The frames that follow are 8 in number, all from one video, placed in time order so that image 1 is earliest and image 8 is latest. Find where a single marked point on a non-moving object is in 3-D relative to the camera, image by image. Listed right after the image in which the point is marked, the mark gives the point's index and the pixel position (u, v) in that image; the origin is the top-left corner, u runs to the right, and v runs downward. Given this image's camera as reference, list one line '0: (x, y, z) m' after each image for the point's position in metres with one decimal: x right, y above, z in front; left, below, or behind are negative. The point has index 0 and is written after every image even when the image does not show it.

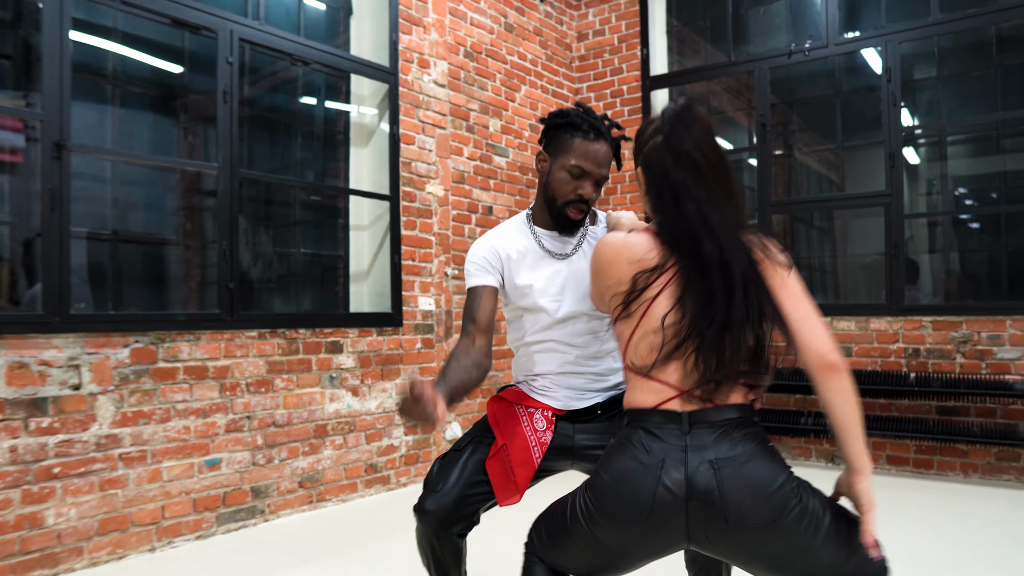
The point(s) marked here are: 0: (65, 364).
0: (-0.8, -0.1, +2.3) m
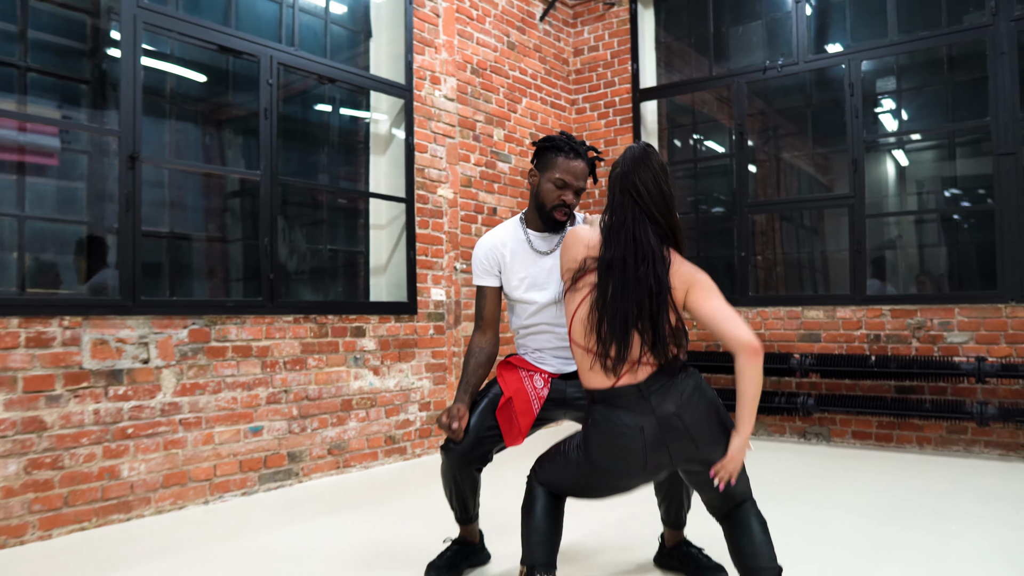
0: (-0.8, -0.1, +2.7) m
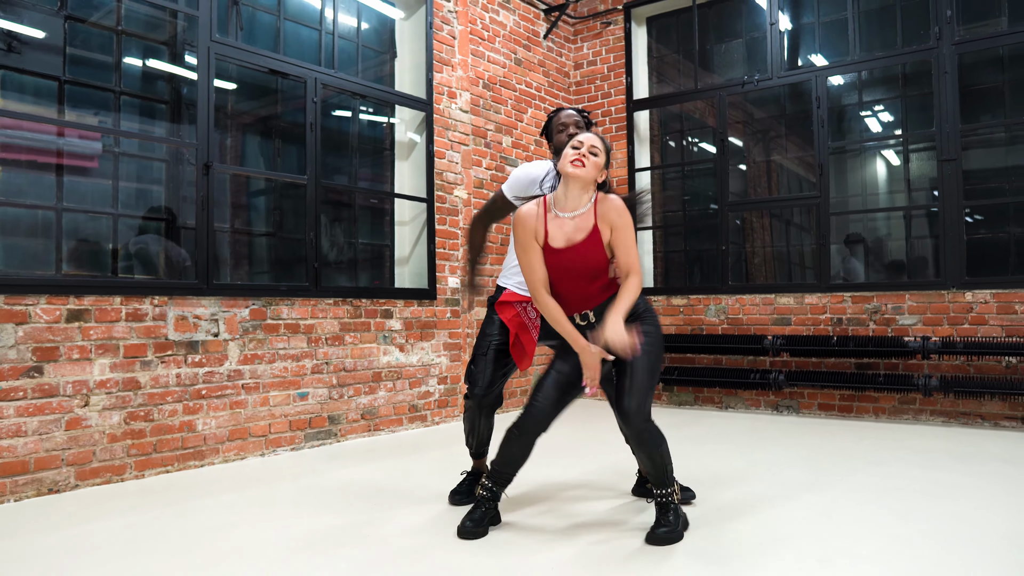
0: (-0.8, -0.1, +3.3) m
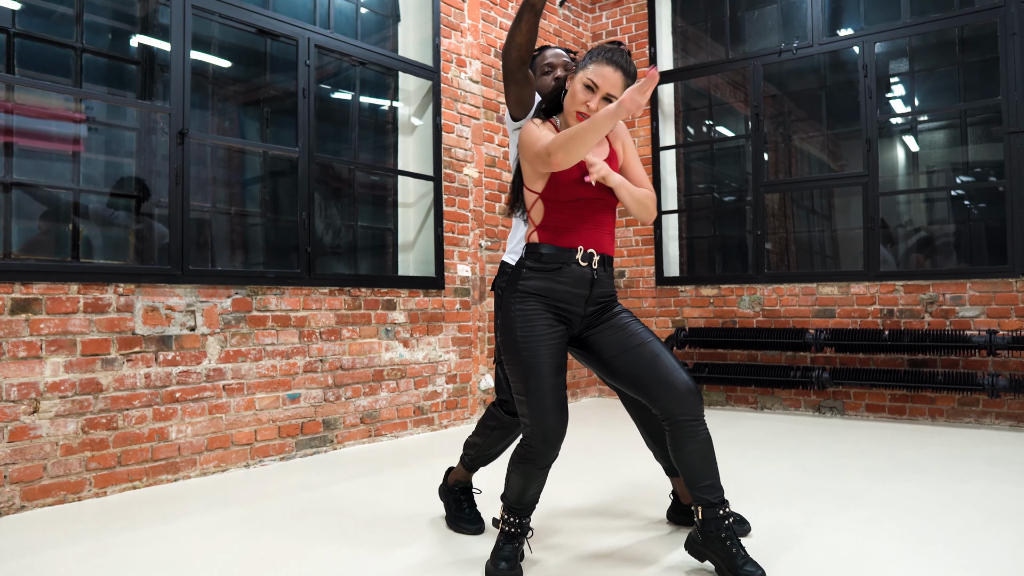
0: (-0.7, 0.0, +2.8) m
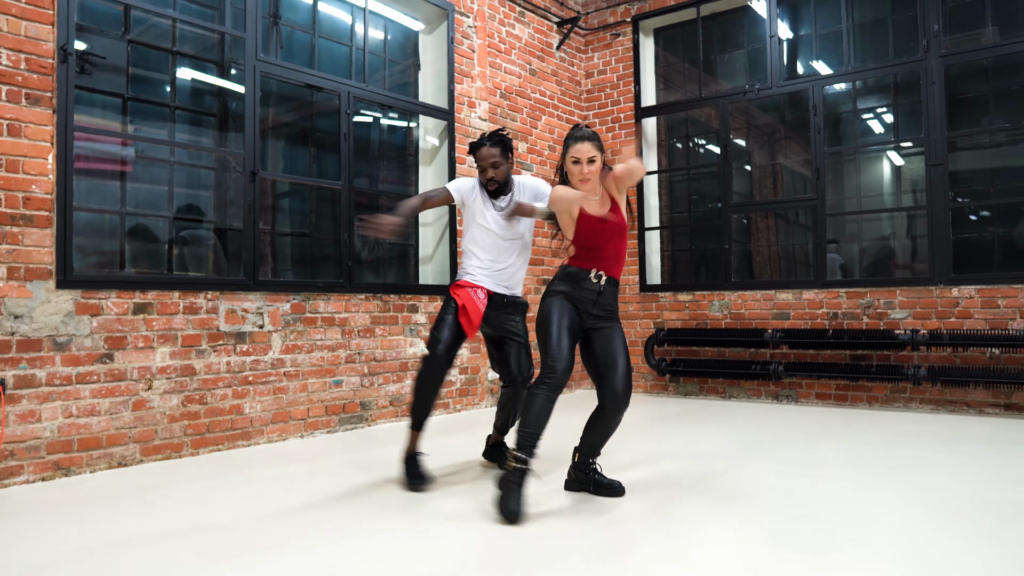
0: (-0.7, -0.1, +3.6) m
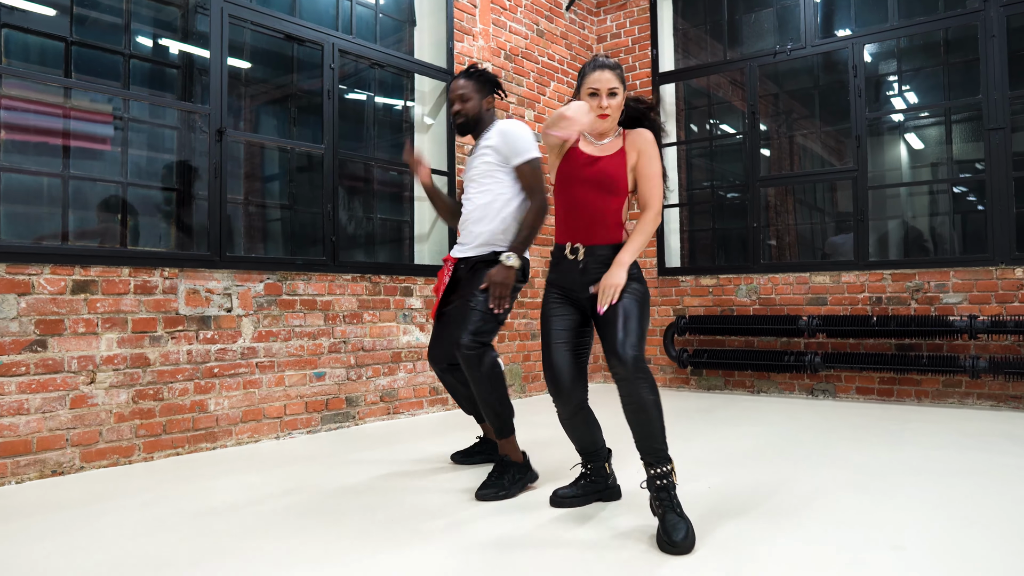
0: (-0.7, 0.0, +3.1) m
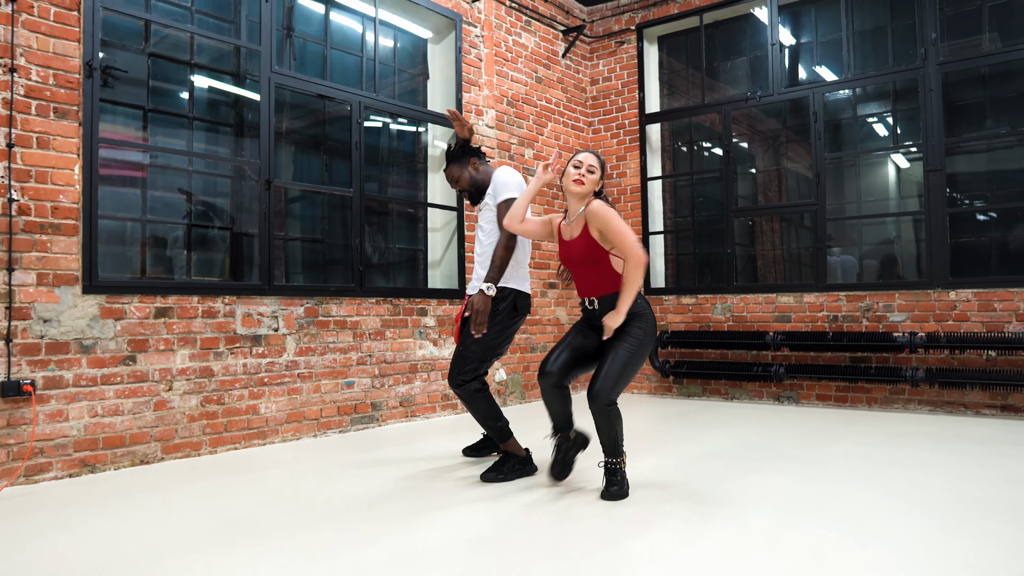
0: (-0.7, -0.1, +3.7) m
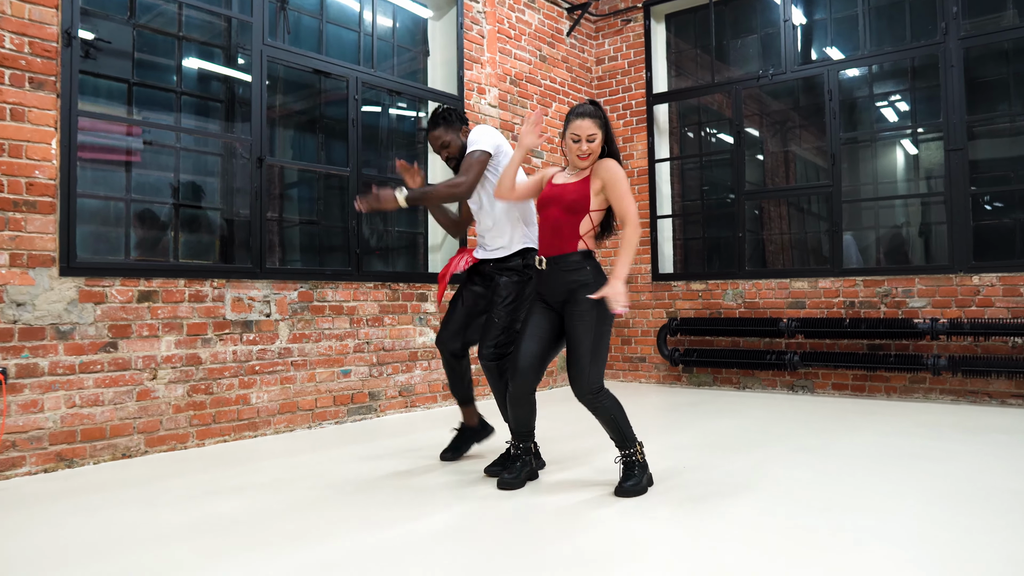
0: (-0.7, 0.0, +3.5) m
